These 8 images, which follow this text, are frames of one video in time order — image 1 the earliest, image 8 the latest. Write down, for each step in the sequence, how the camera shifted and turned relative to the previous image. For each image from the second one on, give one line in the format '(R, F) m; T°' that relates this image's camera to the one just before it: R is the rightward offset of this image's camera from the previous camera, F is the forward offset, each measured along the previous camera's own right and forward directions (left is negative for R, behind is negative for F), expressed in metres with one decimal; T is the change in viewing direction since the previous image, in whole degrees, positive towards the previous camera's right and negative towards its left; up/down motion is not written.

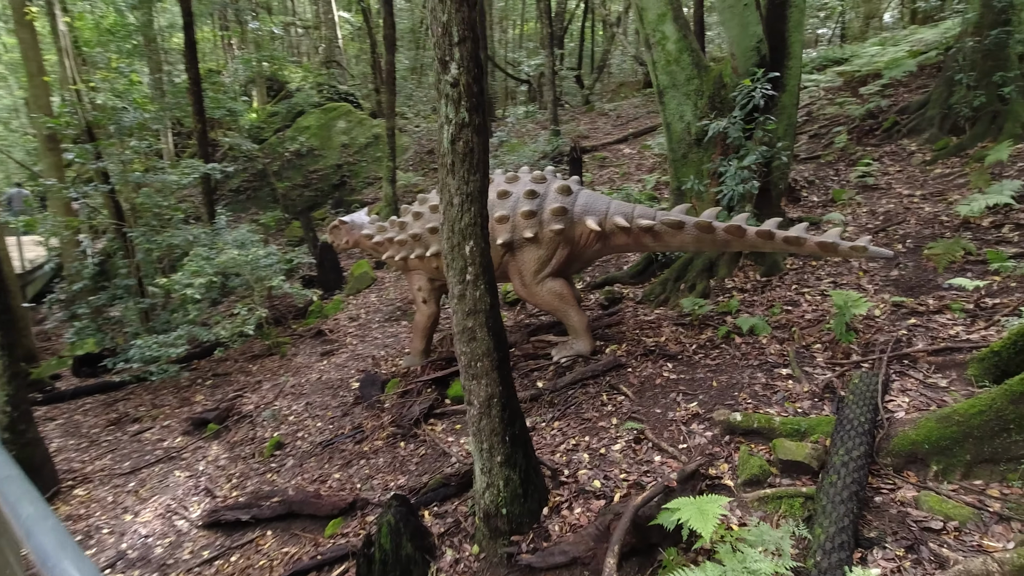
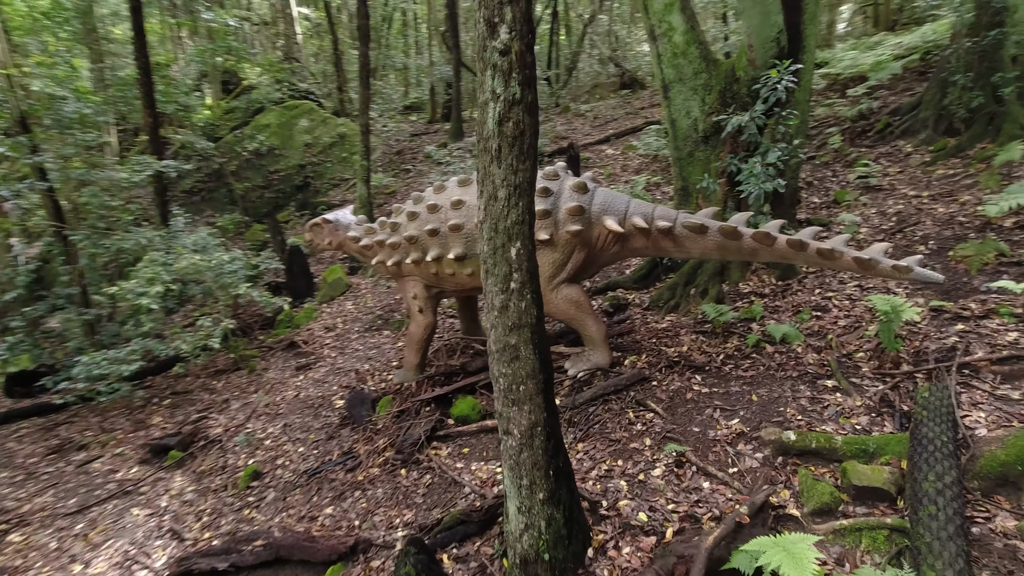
(-0.4, +0.5) m; +4°
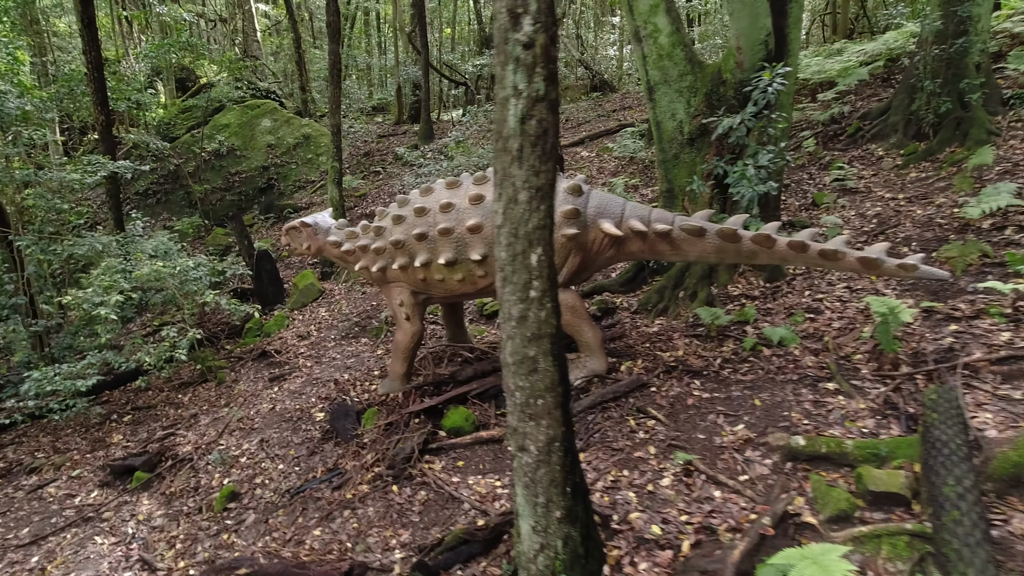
(-0.2, +0.2) m; +4°
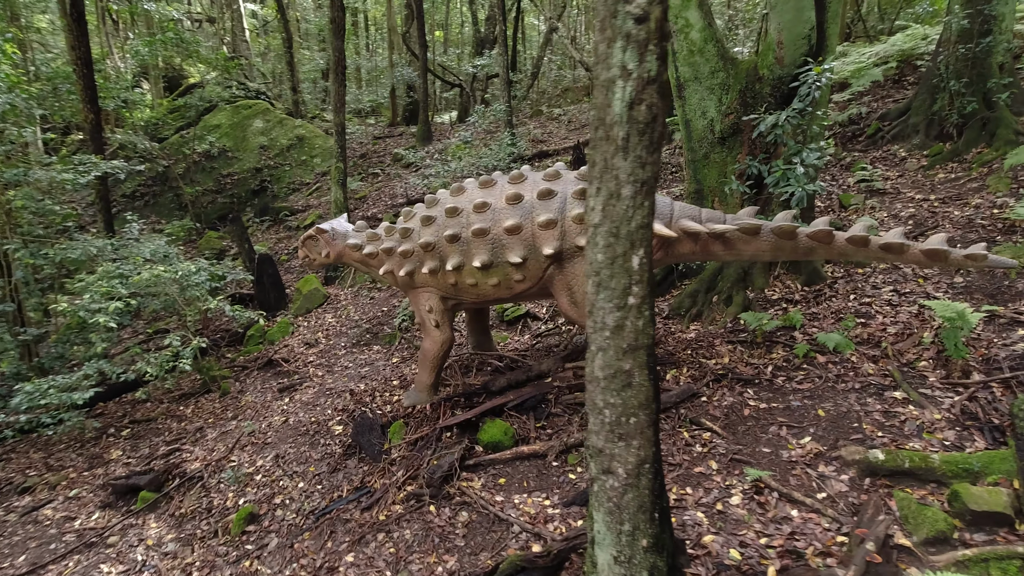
(-0.4, +0.3) m; +2°
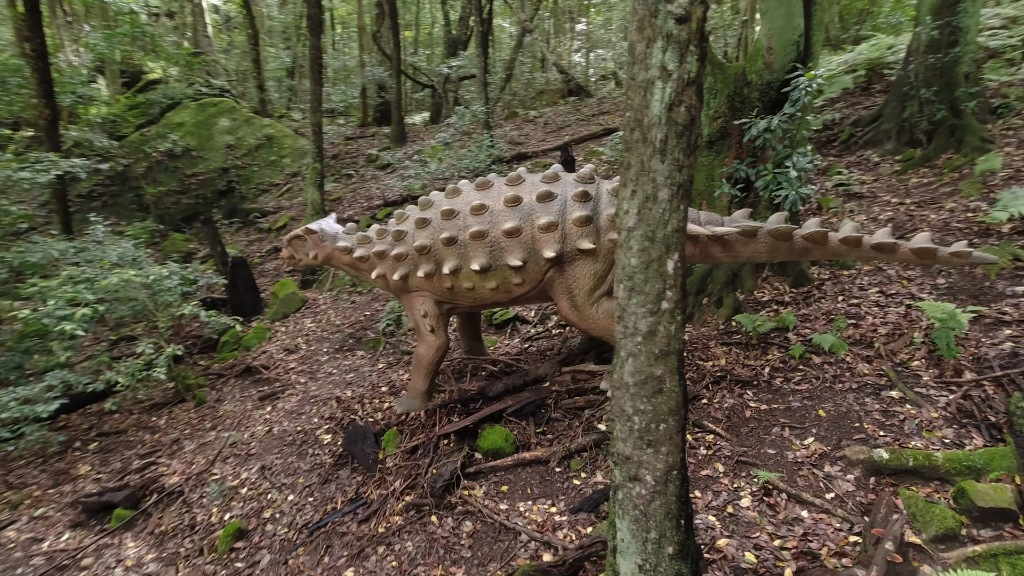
(-0.2, +0.1) m; +3°
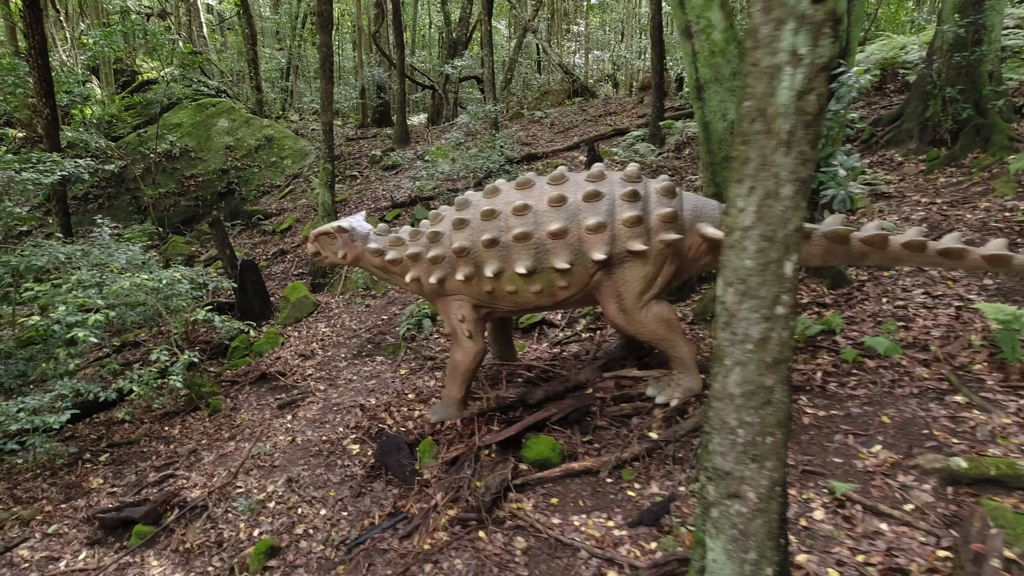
(-0.4, +0.2) m; +1°
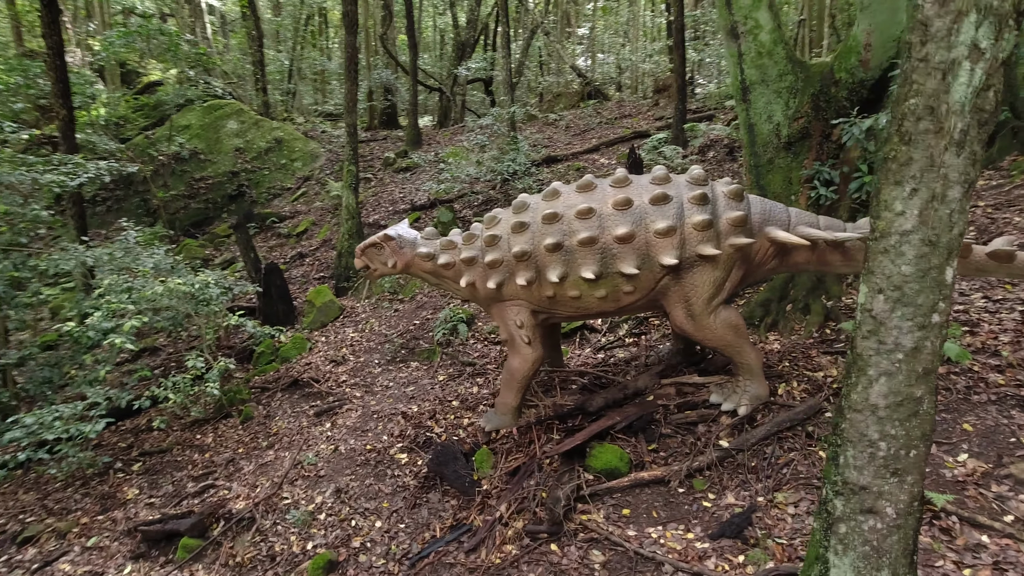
(-0.5, +0.1) m; +1°
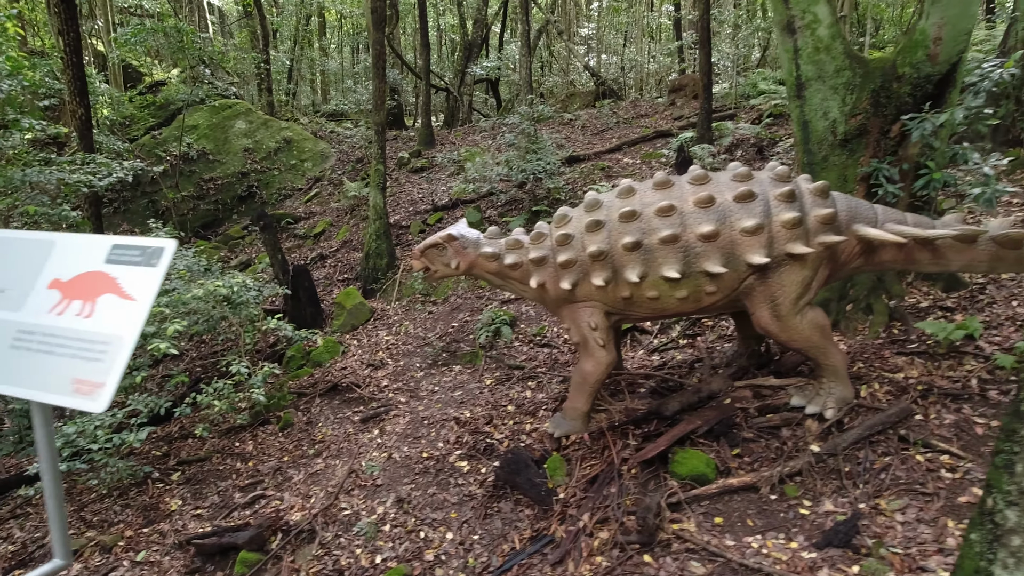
(-0.6, +0.2) m; +1°
